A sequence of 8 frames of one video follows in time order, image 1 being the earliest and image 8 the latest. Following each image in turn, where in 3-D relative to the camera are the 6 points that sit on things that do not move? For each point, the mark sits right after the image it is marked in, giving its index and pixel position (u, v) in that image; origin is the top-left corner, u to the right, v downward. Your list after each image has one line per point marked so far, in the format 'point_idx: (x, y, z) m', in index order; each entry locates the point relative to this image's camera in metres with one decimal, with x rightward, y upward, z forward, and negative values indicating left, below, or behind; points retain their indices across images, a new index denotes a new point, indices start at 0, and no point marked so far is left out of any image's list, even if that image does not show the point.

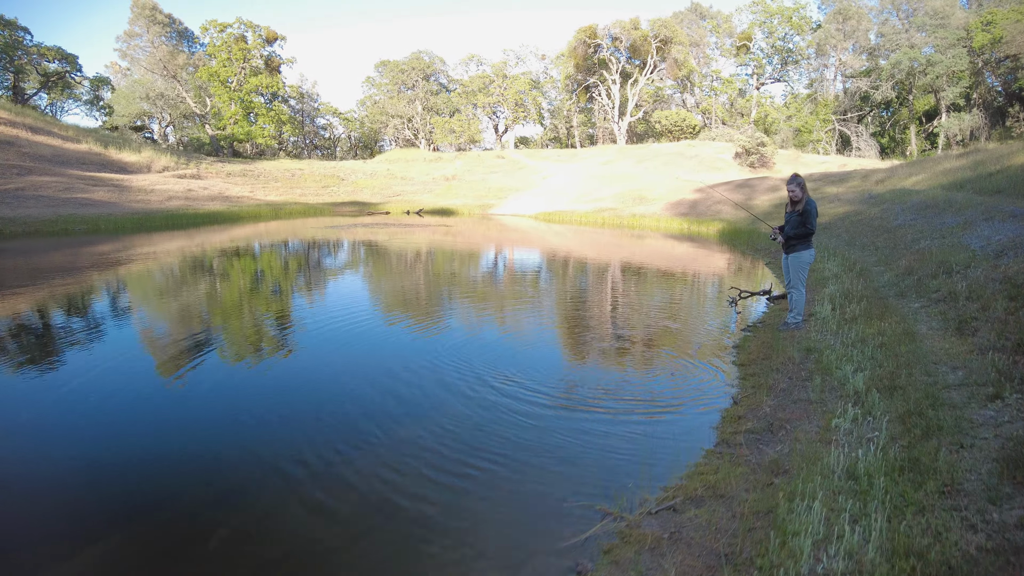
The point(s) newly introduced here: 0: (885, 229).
0: (+8.0, +1.2, +13.1) m
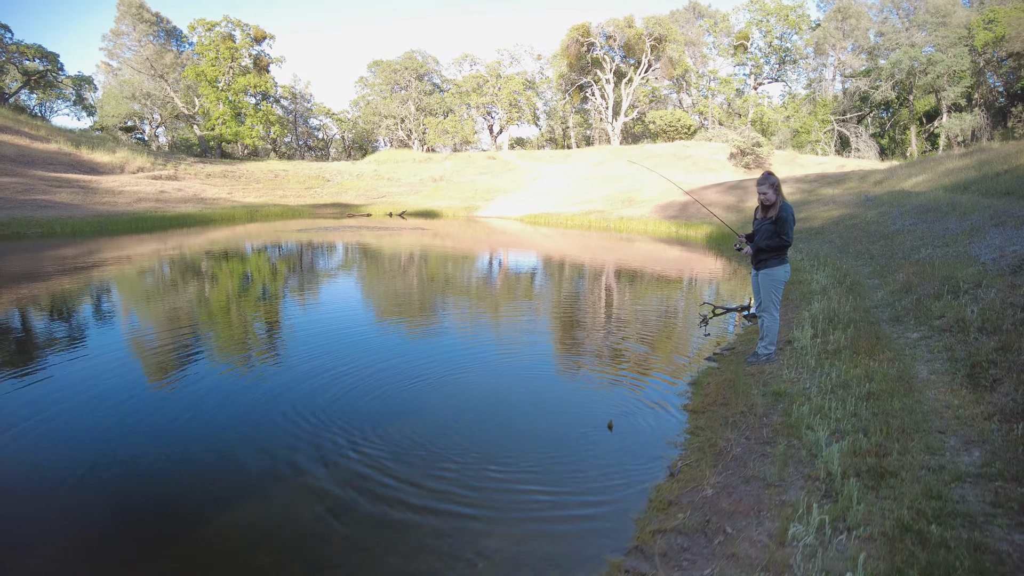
0: (+7.4, +1.1, +12.1) m
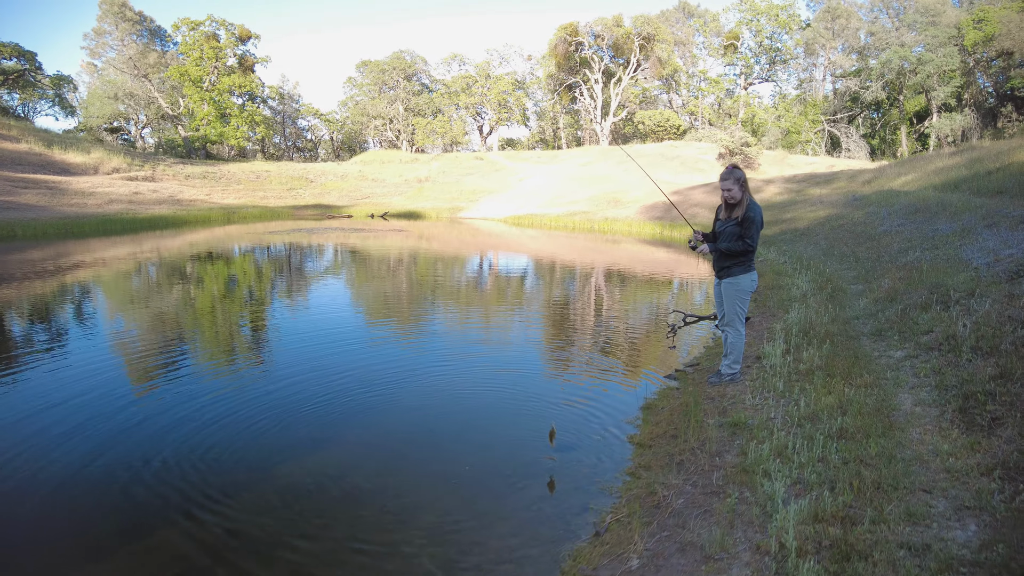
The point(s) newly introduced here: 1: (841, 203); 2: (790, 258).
0: (+6.9, +1.0, +11.6) m
1: (+9.3, +2.4, +17.1) m
2: (+5.5, +0.5, +12.0) m
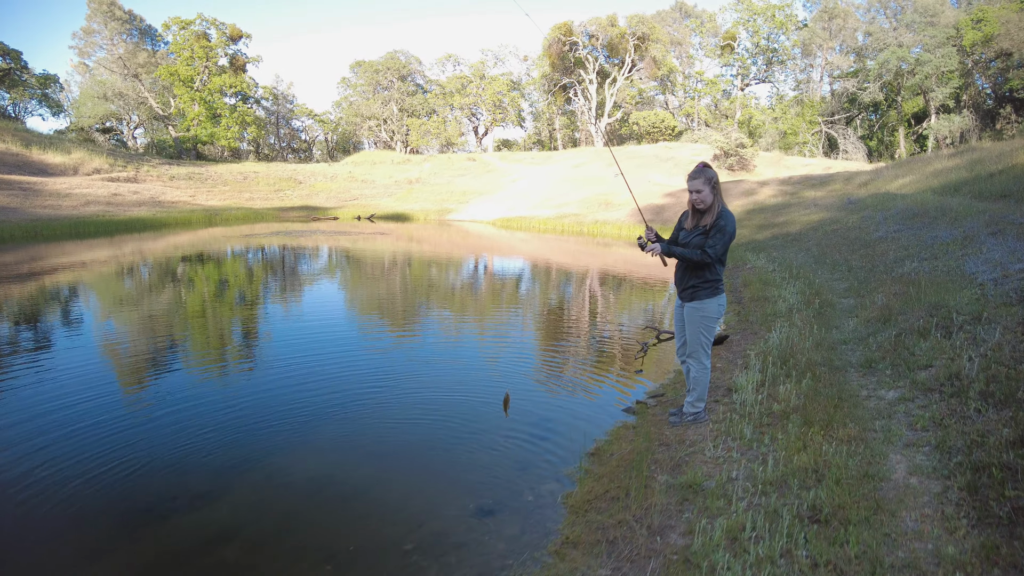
0: (+6.5, +0.9, +11.1) m
1: (+8.9, +2.3, +16.6) m
2: (+5.1, +0.4, +11.4) m
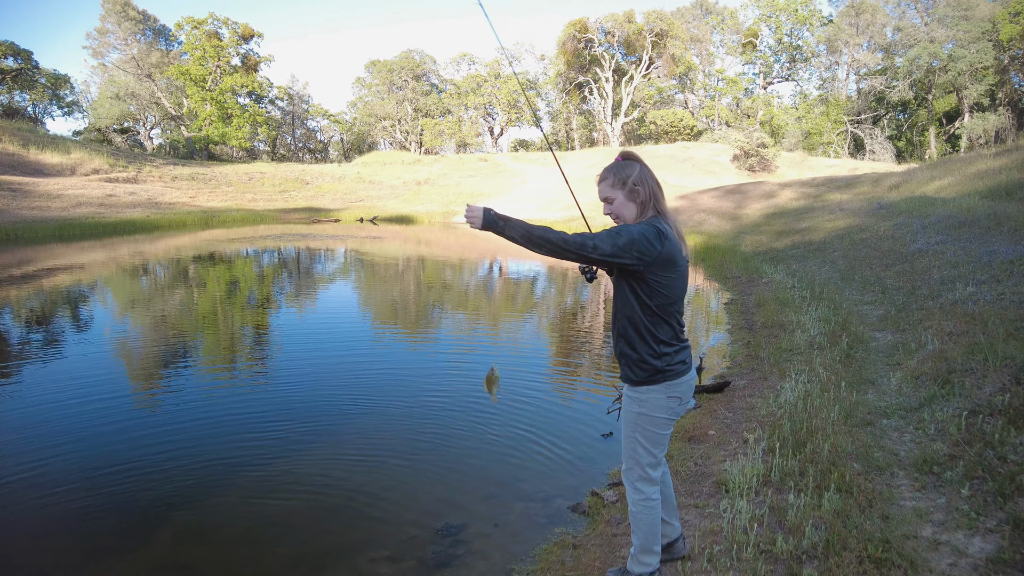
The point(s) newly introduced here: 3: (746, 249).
0: (+6.3, +0.6, +9.8) m
1: (+8.9, +2.0, +15.3) m
2: (+4.9, +0.1, +10.2) m
3: (+6.2, +1.0, +16.0) m
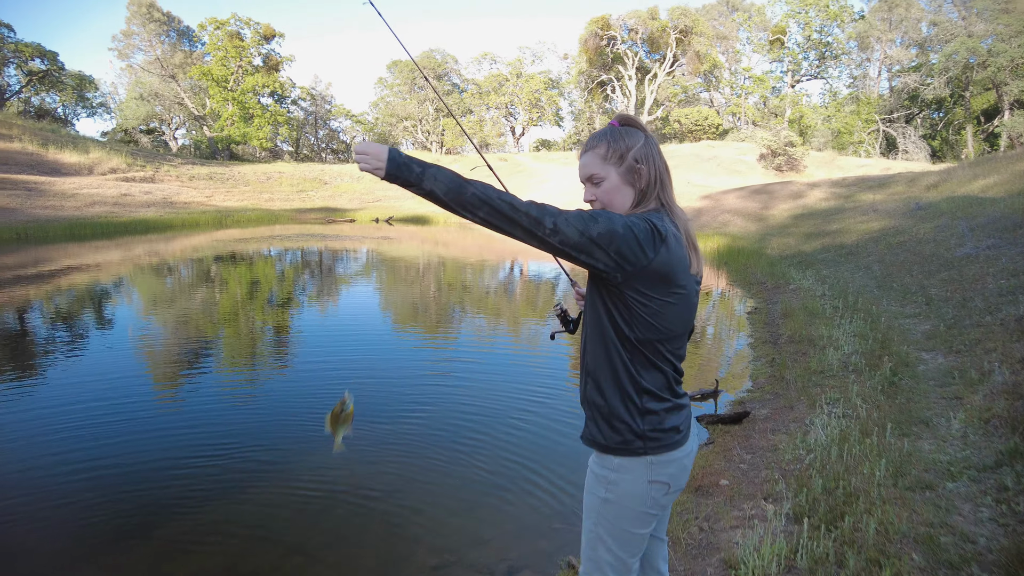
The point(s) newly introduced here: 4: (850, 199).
0: (+6.4, +0.5, +9.0) m
1: (+9.2, +1.8, +14.4) m
2: (+5.0, 0.0, +9.5) m
3: (+6.6, +0.9, +15.2) m
4: (+10.9, +2.9, +19.6) m
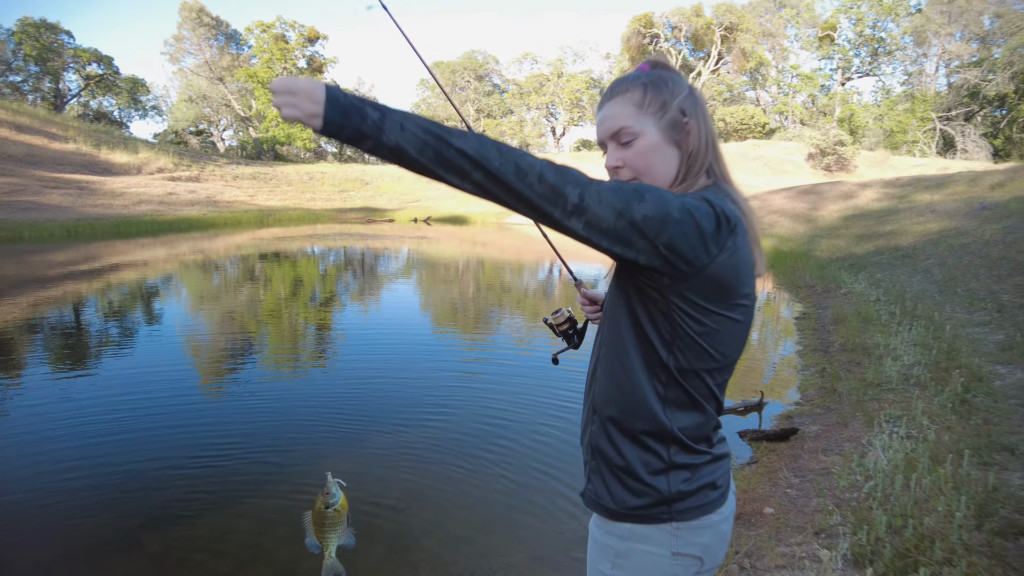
0: (+6.8, +0.4, +8.4) m
1: (+10.0, +1.7, +13.5) m
2: (+5.5, 0.0, +8.9) m
3: (+7.4, +0.8, +14.5) m
4: (+12.1, +2.7, +18.6) m
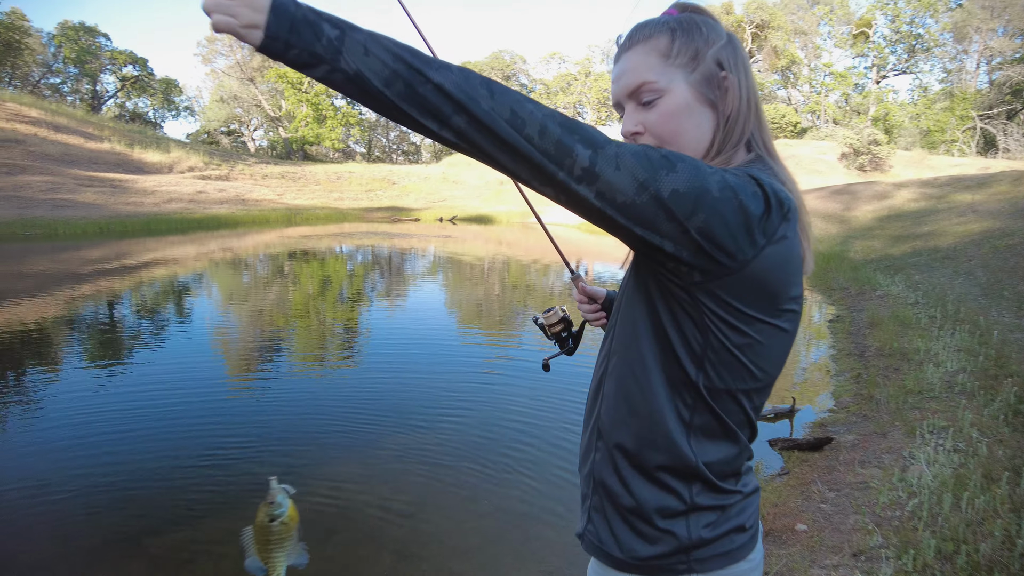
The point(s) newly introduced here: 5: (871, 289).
0: (+7.1, +0.3, +8.0) m
1: (+10.5, +1.6, +13.0) m
2: (+5.8, -0.1, +8.5) m
3: (+8.0, +0.7, +14.1) m
4: (+12.8, +2.6, +18.0) m
5: (+6.2, 0.0, +10.5) m
